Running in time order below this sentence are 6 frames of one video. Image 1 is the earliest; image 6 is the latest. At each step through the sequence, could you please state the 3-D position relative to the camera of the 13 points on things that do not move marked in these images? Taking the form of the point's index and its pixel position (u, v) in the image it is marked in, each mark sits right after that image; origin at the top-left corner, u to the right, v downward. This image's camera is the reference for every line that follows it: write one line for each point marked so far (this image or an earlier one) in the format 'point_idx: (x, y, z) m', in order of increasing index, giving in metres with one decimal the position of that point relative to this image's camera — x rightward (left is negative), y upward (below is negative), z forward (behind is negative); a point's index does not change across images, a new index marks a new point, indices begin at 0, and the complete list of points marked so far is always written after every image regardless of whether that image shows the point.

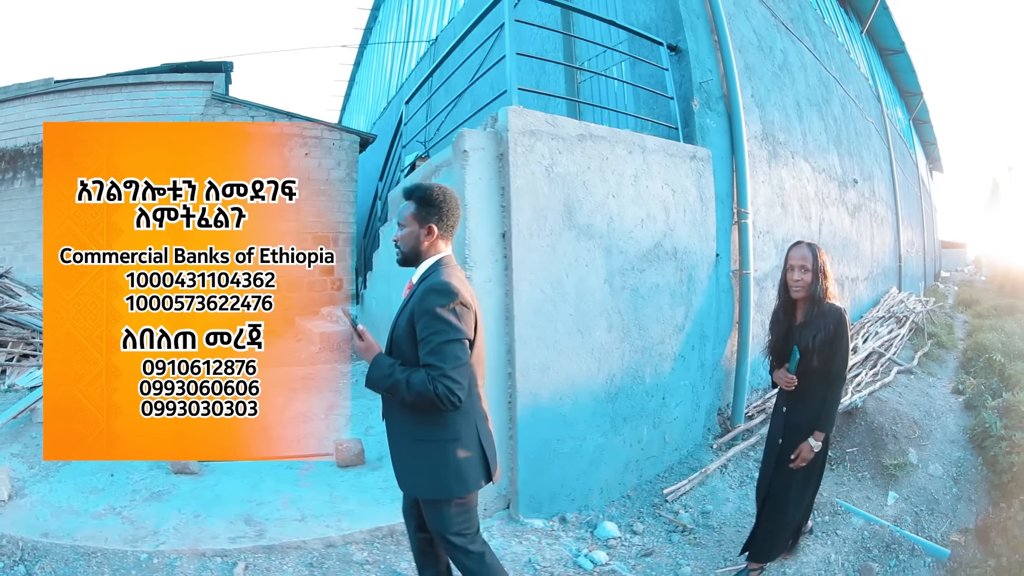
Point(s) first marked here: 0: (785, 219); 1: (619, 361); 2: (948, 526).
0: (+2.0, +0.5, +4.0) m
1: (+0.7, -0.4, +3.2) m
2: (+2.4, -1.3, +3.1) m
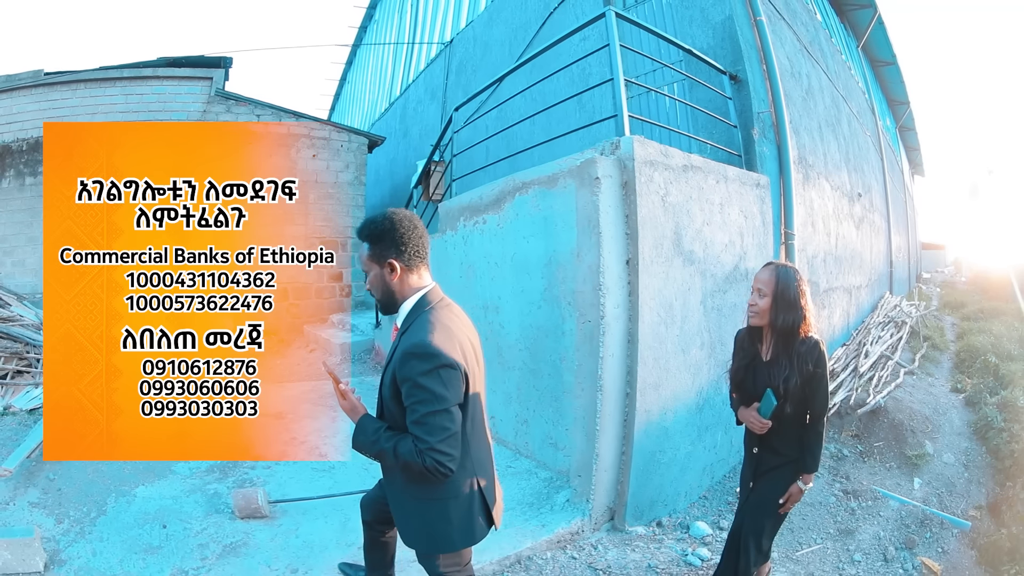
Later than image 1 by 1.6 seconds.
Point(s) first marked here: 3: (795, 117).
0: (+2.4, +0.4, +4.4) m
1: (+1.2, -0.5, +3.5) m
2: (+3.0, -1.4, +3.7) m
3: (+2.4, +1.4, +4.5) m
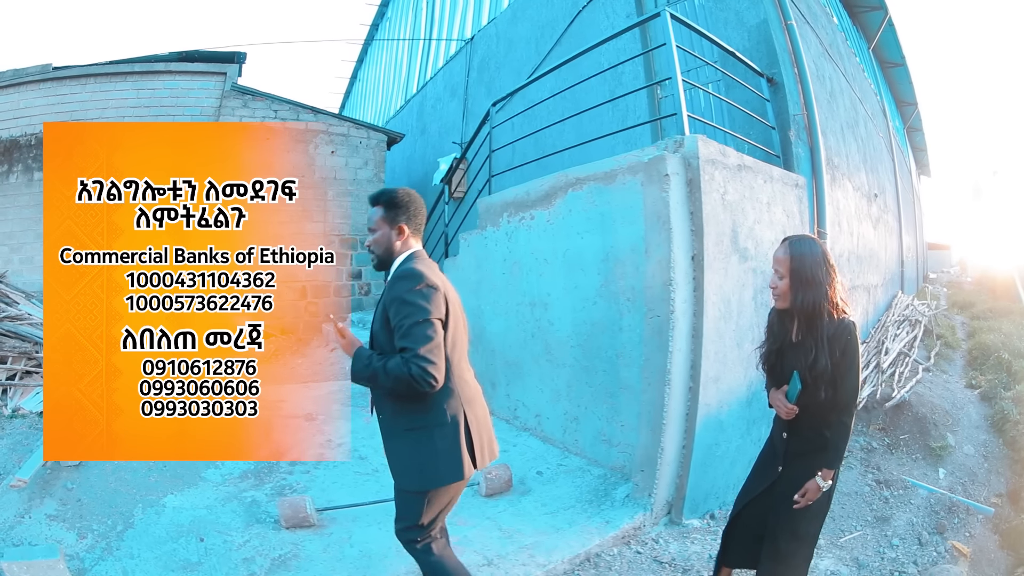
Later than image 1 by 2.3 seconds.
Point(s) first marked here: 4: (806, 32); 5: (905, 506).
0: (+2.7, +0.4, +4.6) m
1: (+1.6, -0.5, +3.7) m
2: (+3.3, -1.4, +3.9) m
3: (+2.7, +1.4, +4.7) m
4: (+2.5, +2.1, +4.7) m
5: (+2.6, -1.4, +3.8) m
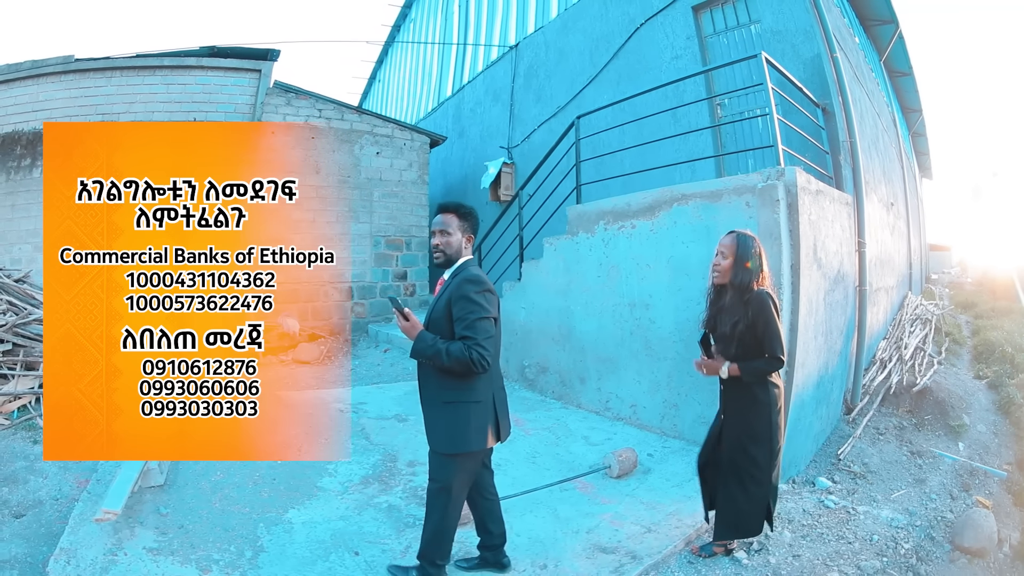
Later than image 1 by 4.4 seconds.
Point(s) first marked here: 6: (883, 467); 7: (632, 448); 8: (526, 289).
0: (+3.4, +0.4, +5.3) m
1: (+2.3, -0.6, +4.2) m
2: (+4.0, -1.4, +4.6) m
3: (+3.3, +1.3, +5.3) m
4: (+3.1, +2.1, +5.3) m
5: (+3.3, -1.4, +4.4) m
6: (+2.9, -1.4, +4.4) m
7: (+0.8, -1.1, +3.9) m
8: (+0.2, 0.0, +5.4) m
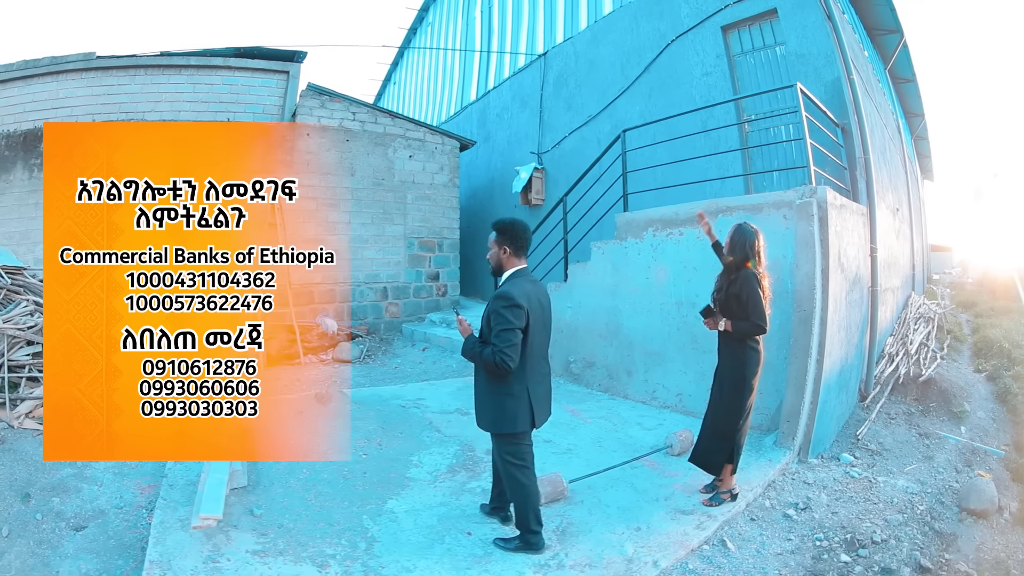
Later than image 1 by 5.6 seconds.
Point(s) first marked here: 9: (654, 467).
0: (+3.8, +0.4, +5.8) m
1: (+2.8, -0.6, +4.6) m
2: (+4.4, -1.4, +5.2) m
3: (+3.7, +1.3, +5.8) m
4: (+3.5, +2.1, +5.7) m
5: (+3.8, -1.4, +4.9) m
6: (+3.3, -1.4, +4.9) m
7: (+1.3, -1.1, +4.2) m
8: (+0.6, 0.0, +5.7) m
9: (+1.0, -1.3, +4.0) m
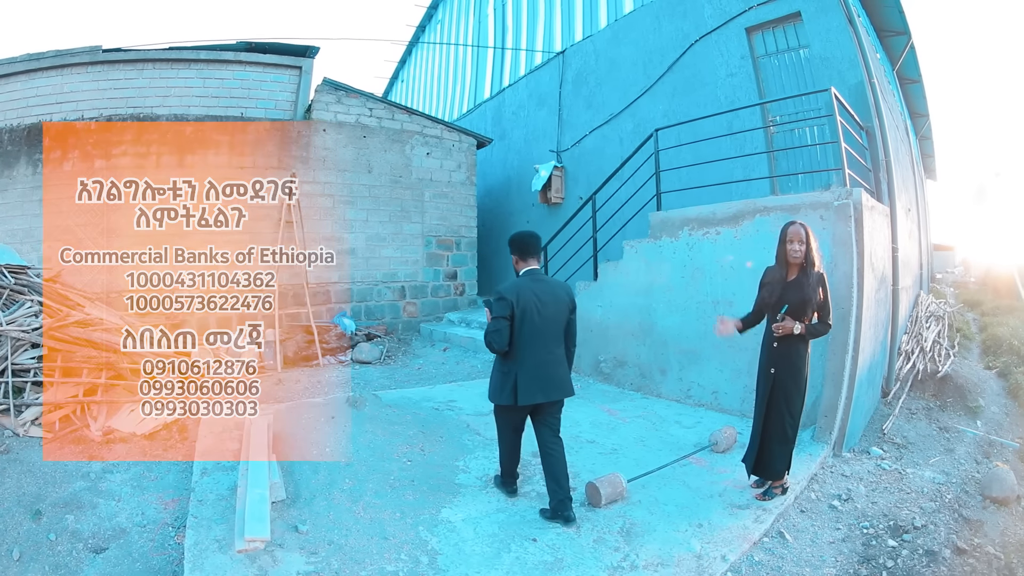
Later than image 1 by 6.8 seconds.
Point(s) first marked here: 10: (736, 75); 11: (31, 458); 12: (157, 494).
0: (+4.0, +0.4, +5.9) m
1: (+3.1, -0.5, +4.7) m
2: (+4.7, -1.4, +5.3) m
3: (+3.9, +1.4, +5.9) m
4: (+3.7, +2.1, +5.8) m
5: (+4.1, -1.4, +5.0) m
6: (+3.6, -1.4, +5.0) m
7: (+1.6, -1.1, +4.2) m
8: (+0.9, 0.0, +5.6) m
9: (+1.3, -1.3, +4.0) m
10: (+2.5, +2.4, +6.4) m
11: (-3.8, -1.3, +4.5) m
12: (-2.7, -1.6, +4.4) m
